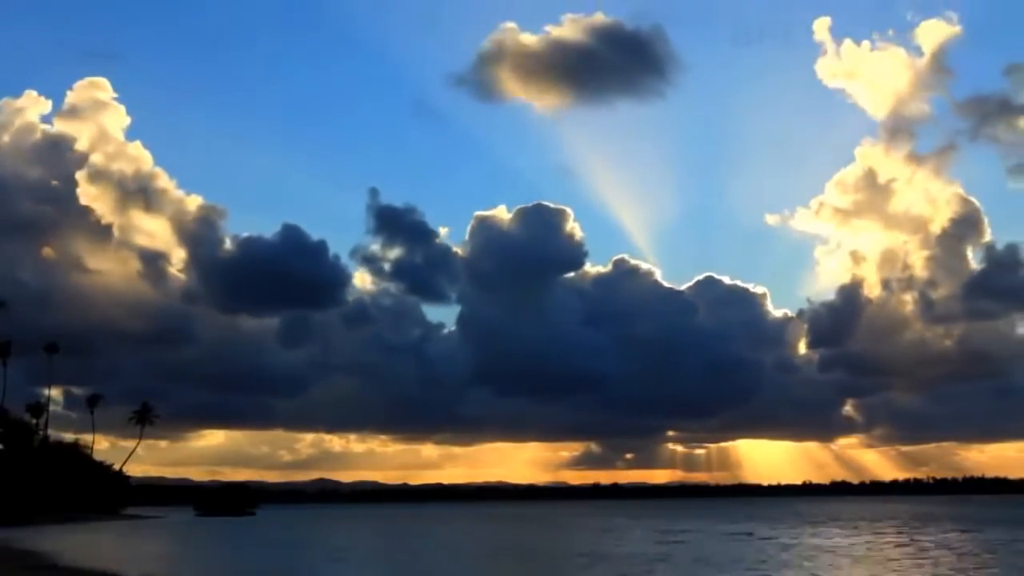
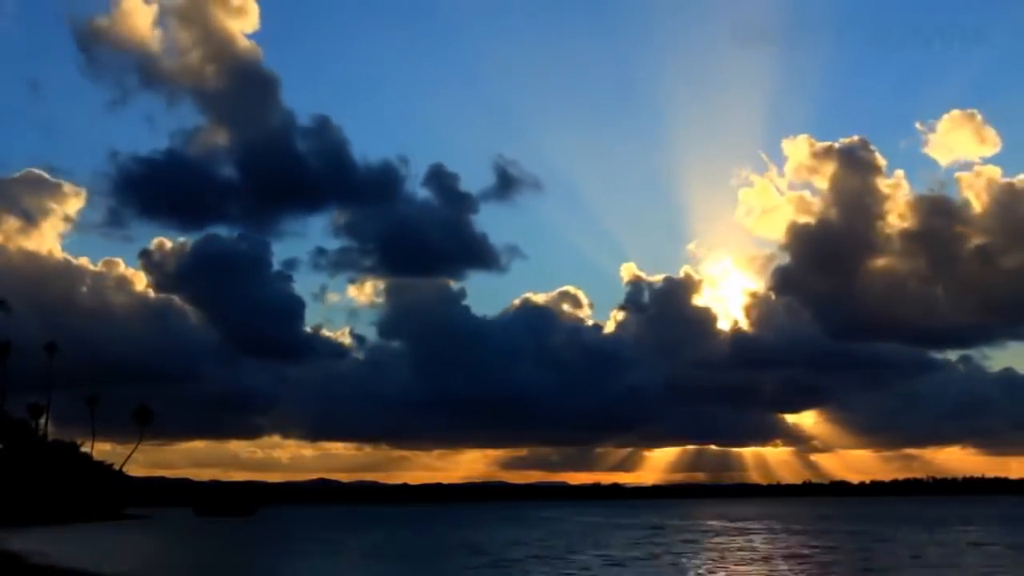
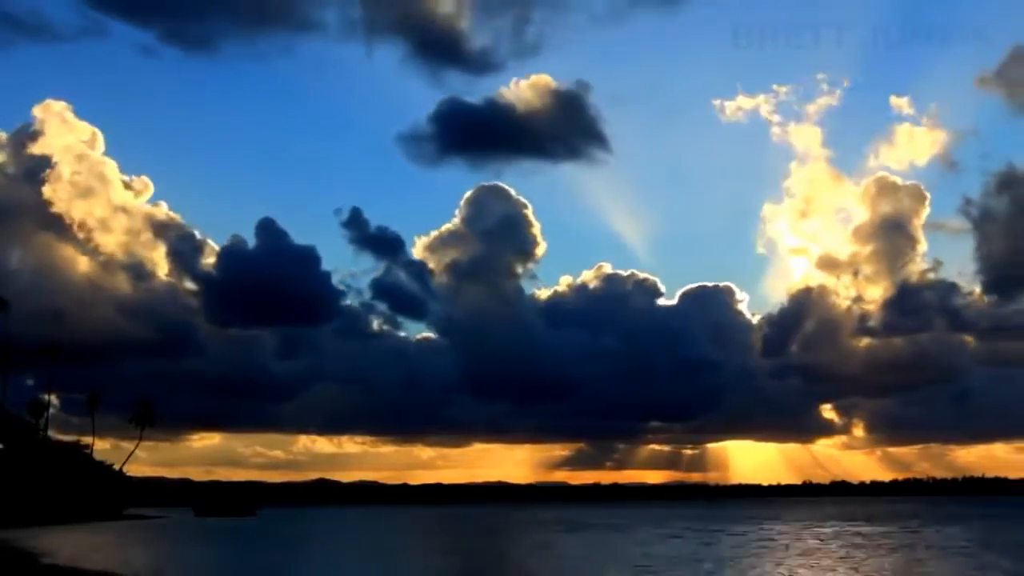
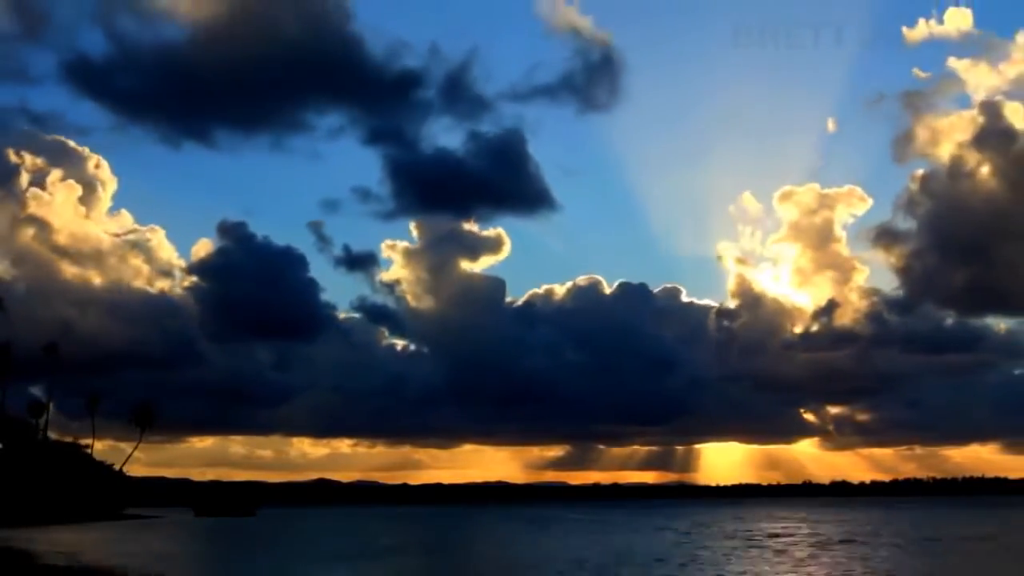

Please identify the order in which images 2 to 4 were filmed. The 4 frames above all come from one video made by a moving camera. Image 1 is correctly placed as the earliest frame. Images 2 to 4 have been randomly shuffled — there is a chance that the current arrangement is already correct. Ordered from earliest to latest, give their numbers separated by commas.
3, 4, 2
